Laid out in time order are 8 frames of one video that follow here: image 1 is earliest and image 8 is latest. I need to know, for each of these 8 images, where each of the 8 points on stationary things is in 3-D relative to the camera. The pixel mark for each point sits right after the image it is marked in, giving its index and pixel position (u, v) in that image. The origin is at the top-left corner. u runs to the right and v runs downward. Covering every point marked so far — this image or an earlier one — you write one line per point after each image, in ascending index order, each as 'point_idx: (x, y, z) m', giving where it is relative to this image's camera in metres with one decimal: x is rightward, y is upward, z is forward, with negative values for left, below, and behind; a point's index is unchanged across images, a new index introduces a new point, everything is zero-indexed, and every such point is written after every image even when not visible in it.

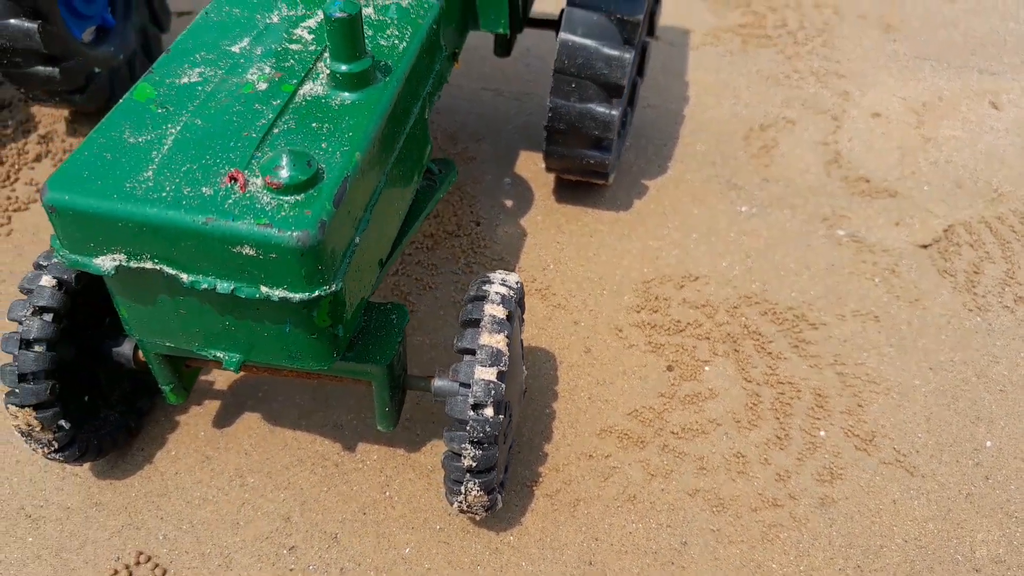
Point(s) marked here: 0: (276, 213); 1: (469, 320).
0: (-0.4, +0.1, +1.3) m
1: (-0.1, -0.1, +1.7) m
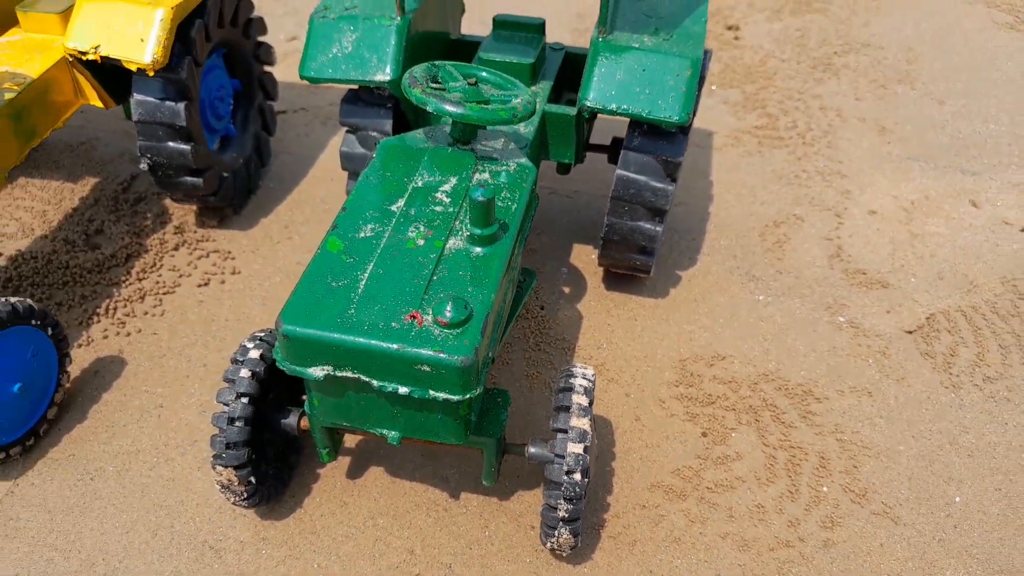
0: (-0.2, -0.1, +1.9) m
1: (+0.1, -0.3, +2.3) m
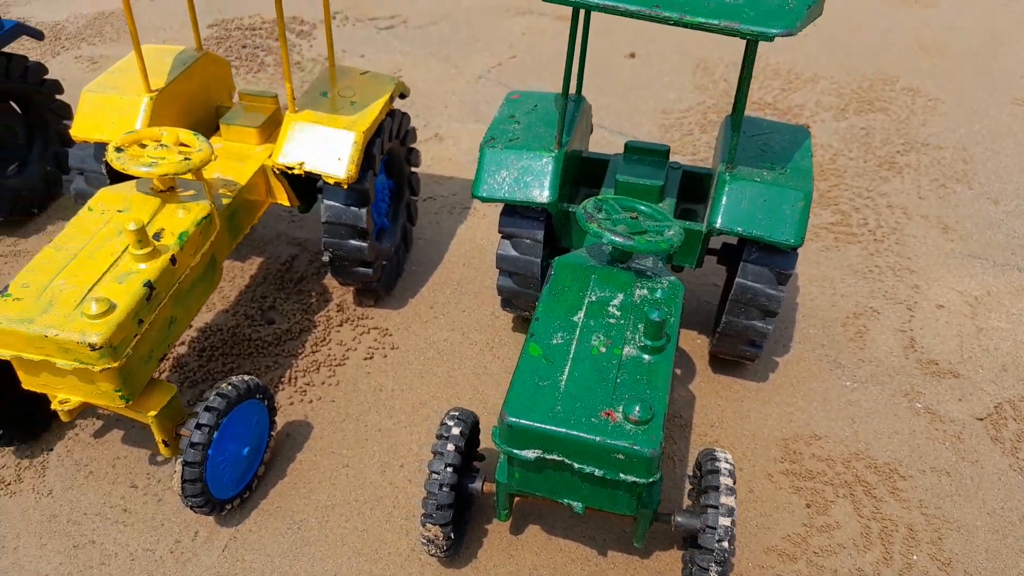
0: (+0.4, -0.5, +2.5) m
1: (+0.7, -0.7, +2.8) m
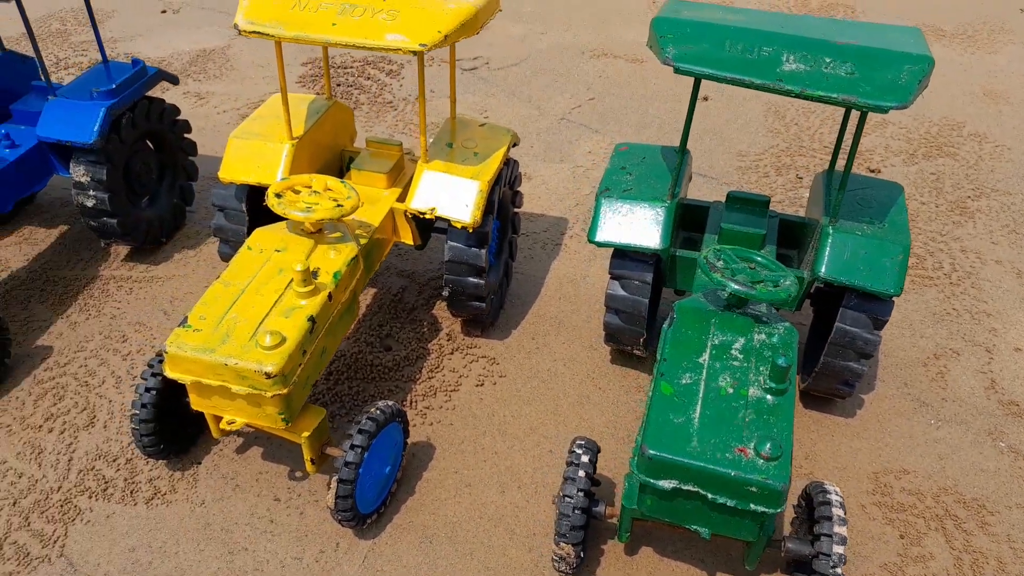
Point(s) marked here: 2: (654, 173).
0: (+0.9, -0.6, +2.7) m
1: (+1.2, -0.9, +3.1) m
2: (+0.7, +0.6, +4.0) m
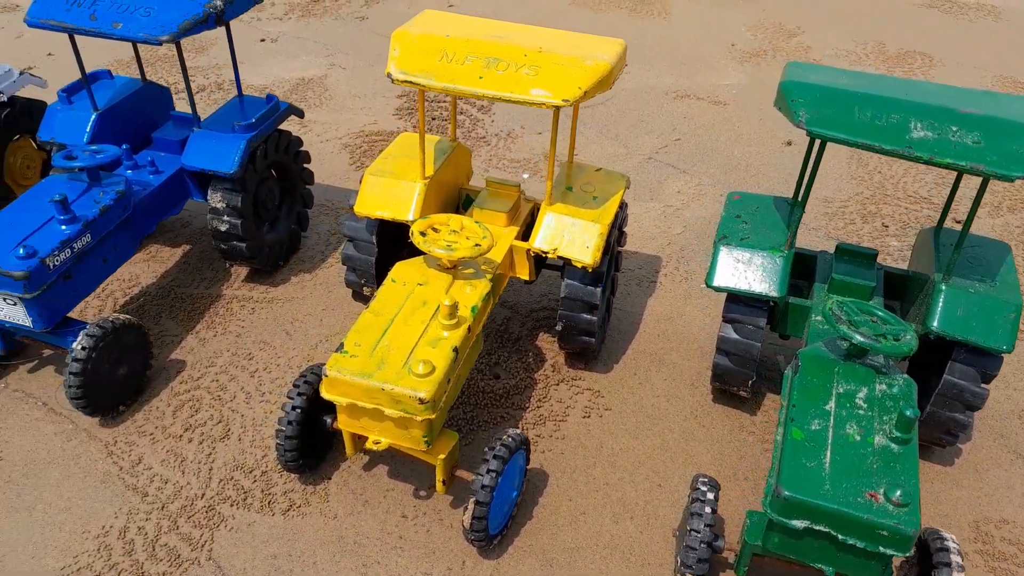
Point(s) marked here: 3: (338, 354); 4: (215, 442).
0: (+1.4, -0.8, +2.9) m
1: (+1.7, -1.1, +3.2) m
2: (+1.3, +0.3, +4.2) m
3: (-0.8, -0.3, +3.6) m
4: (-1.6, -0.8, +4.4) m
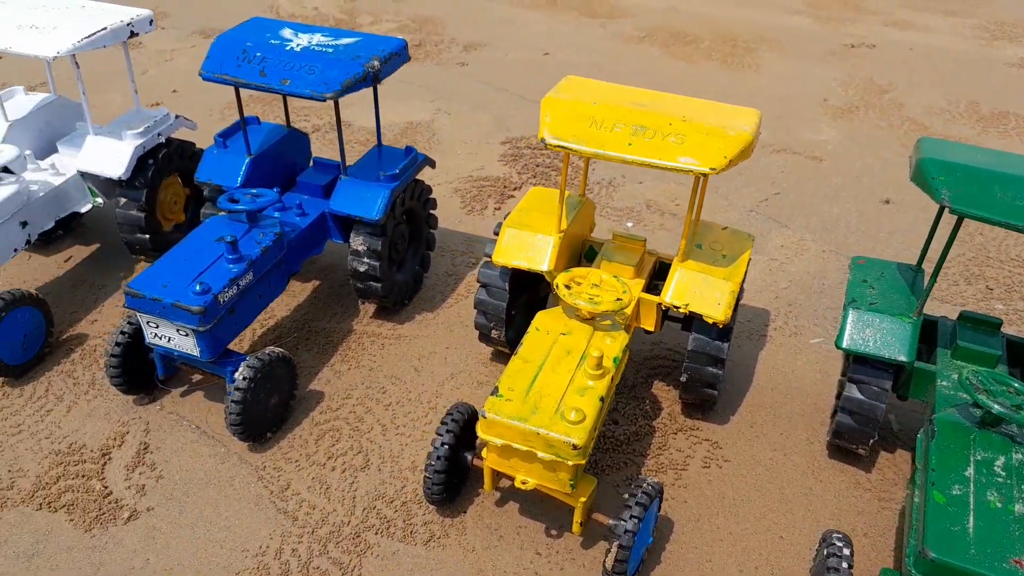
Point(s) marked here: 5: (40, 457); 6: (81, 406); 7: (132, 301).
0: (+2.1, -1.1, +3.1) m
1: (+2.4, -1.4, +3.3) m
2: (+2.1, 0.0, +4.4) m
3: (-0.1, -0.5, +3.9) m
4: (-0.9, -1.1, +4.6) m
5: (-2.8, -1.0, +4.7) m
6: (-2.7, -0.7, +5.0) m
7: (-2.1, -0.1, +4.4) m
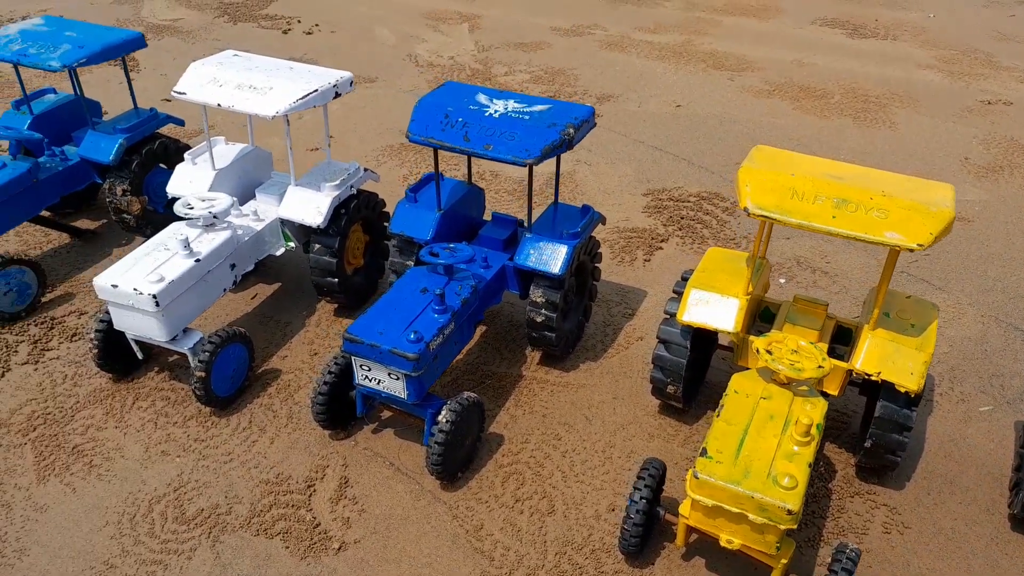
0: (+3.0, -1.5, +3.0) m
1: (+3.3, -1.8, +3.3) m
2: (+3.2, -0.4, +4.4) m
3: (+1.0, -0.9, +4.0) m
4: (+0.2, -1.4, +4.9) m
5: (-1.7, -1.3, +5.1) m
6: (-1.6, -1.0, +5.4) m
7: (-1.0, -0.3, +4.8) m
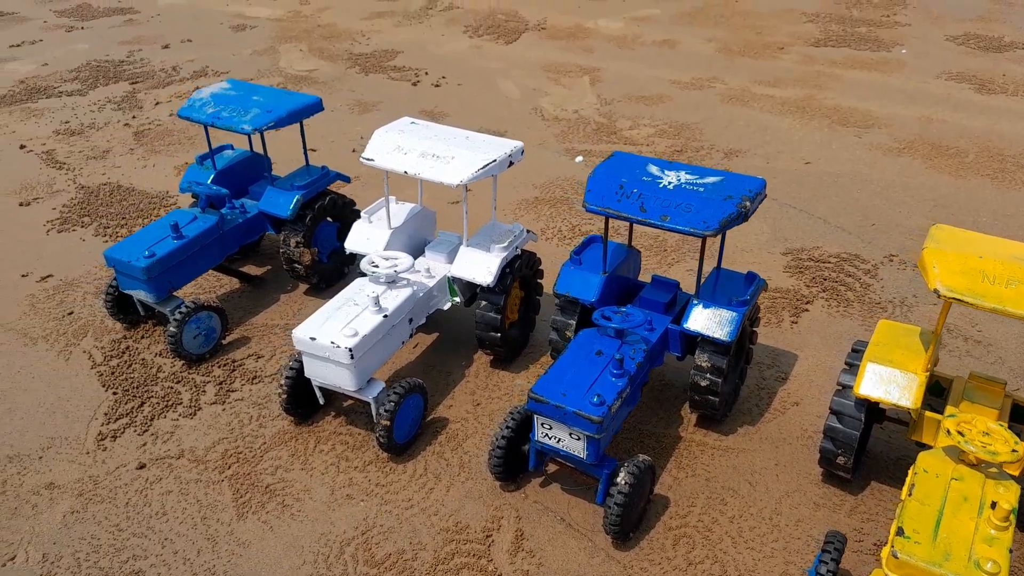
0: (+3.9, -2.0, +2.9) m
1: (+4.3, -2.3, +3.1) m
2: (+4.3, -0.9, +4.3) m
3: (+2.0, -1.3, +4.1) m
4: (+1.3, -1.8, +5.0) m
5: (-0.5, -1.7, +5.4) m
6: (-0.4, -1.4, +5.7) m
7: (+0.2, -0.8, +5.1) m
